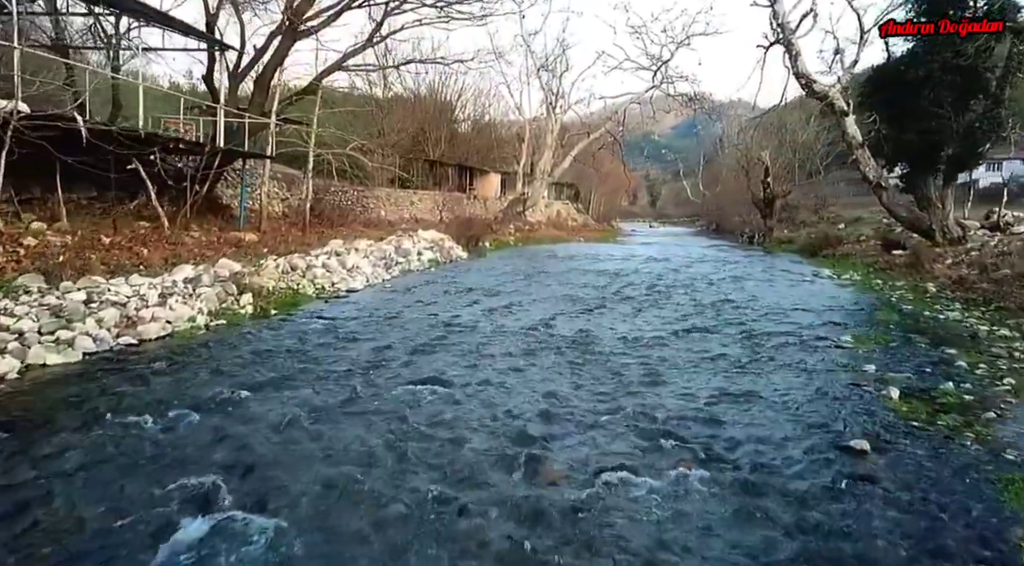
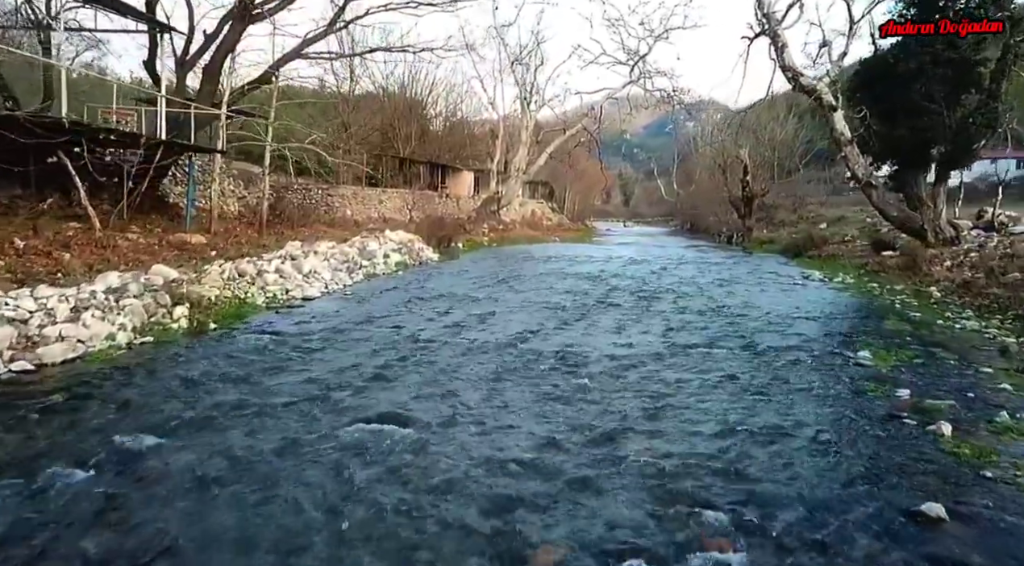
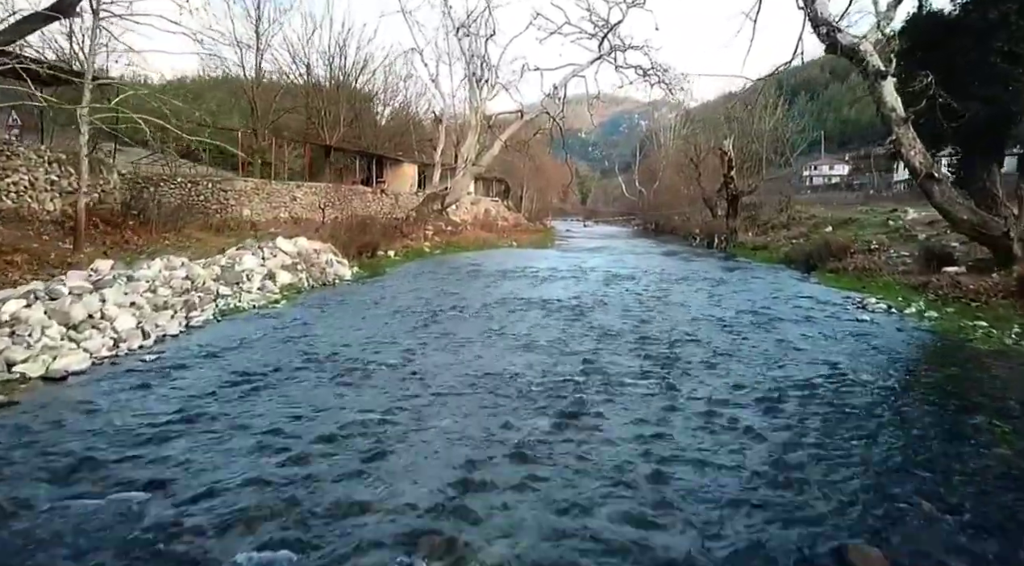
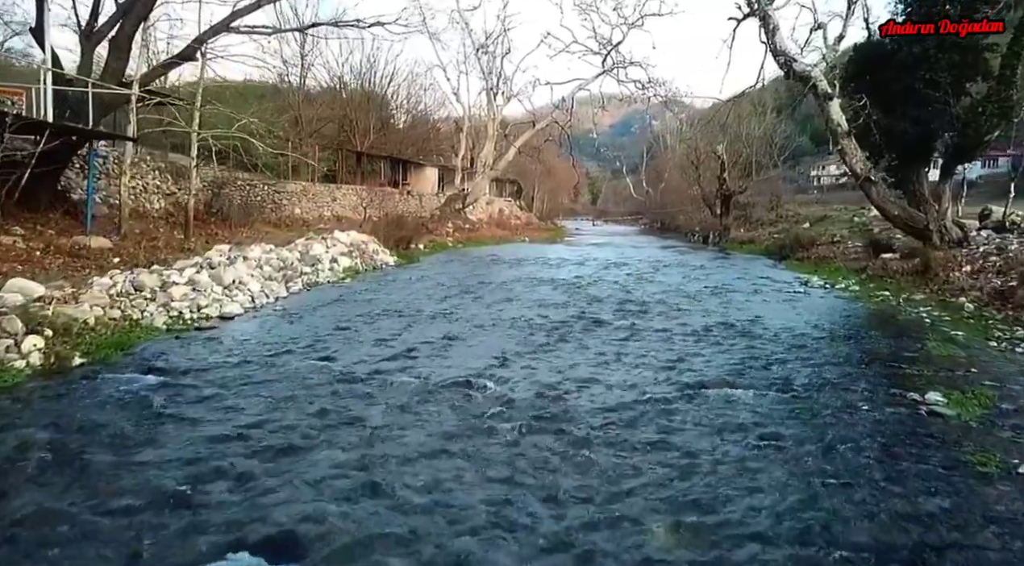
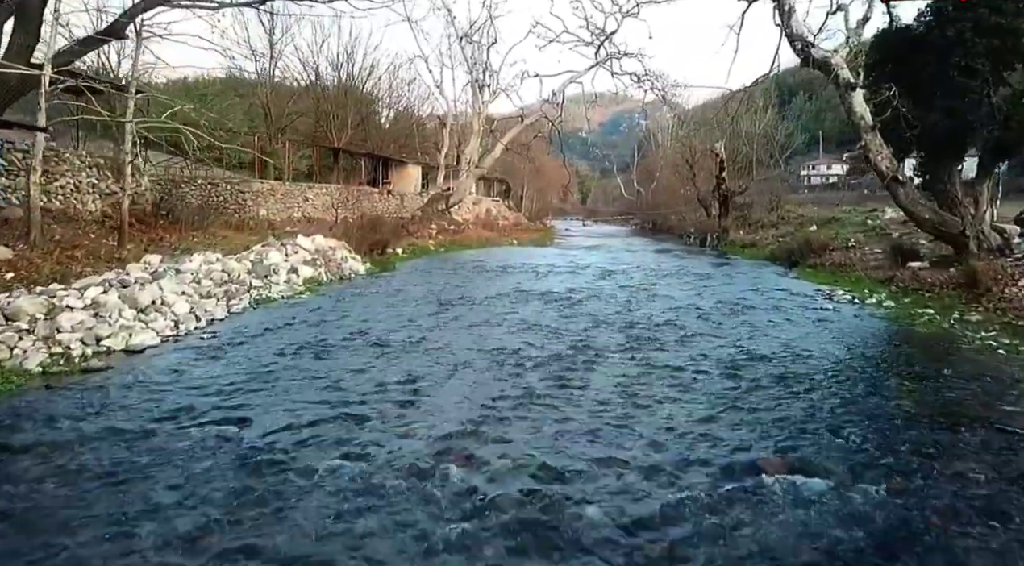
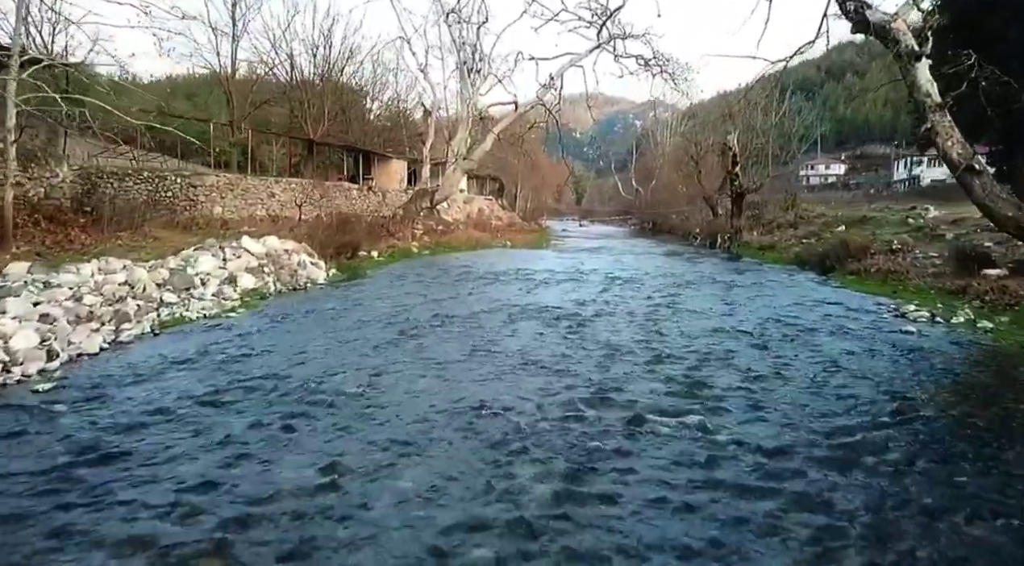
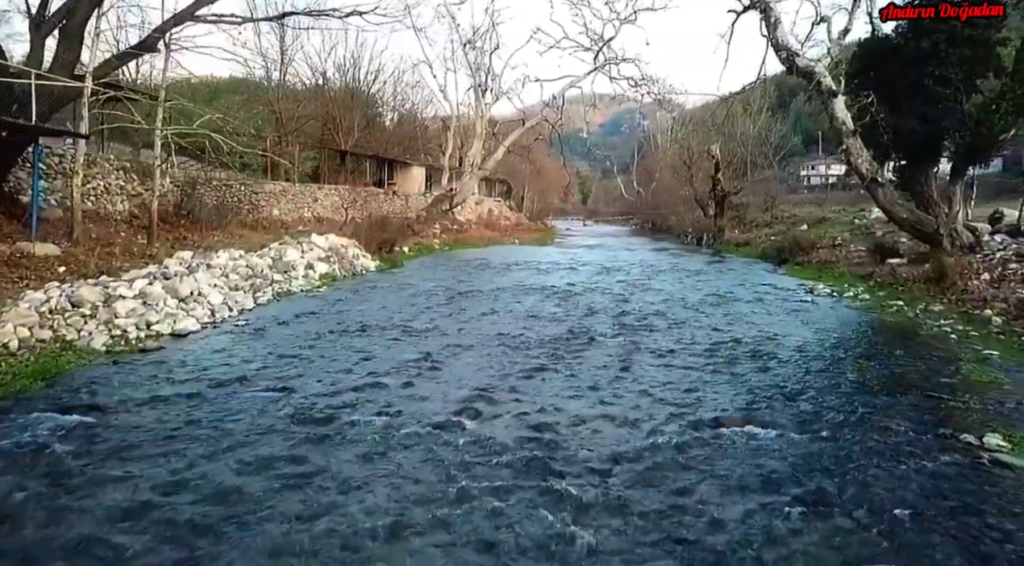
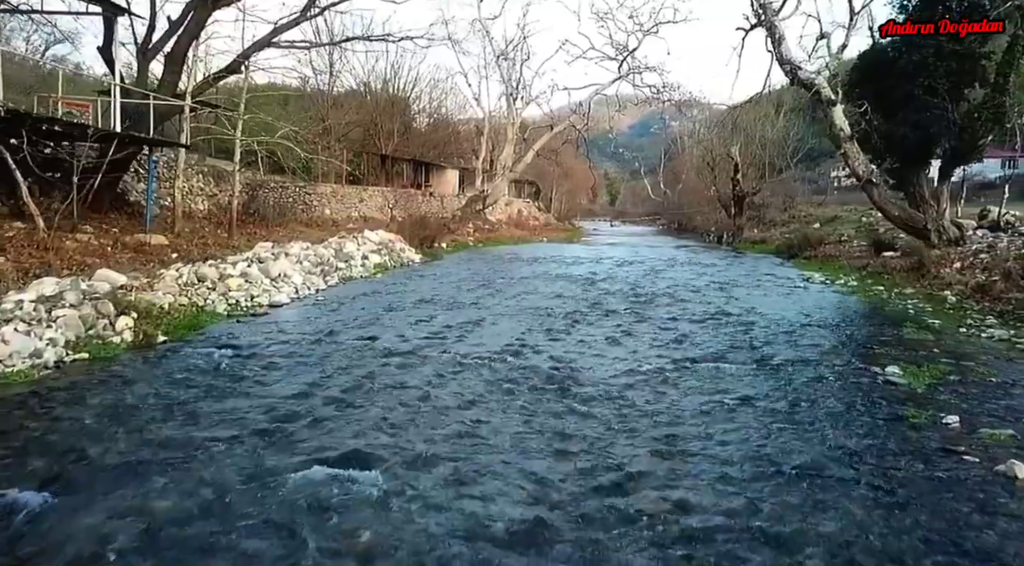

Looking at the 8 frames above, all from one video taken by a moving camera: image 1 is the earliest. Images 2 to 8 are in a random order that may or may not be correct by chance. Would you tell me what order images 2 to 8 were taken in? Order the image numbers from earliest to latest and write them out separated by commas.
2, 8, 4, 7, 5, 3, 6
